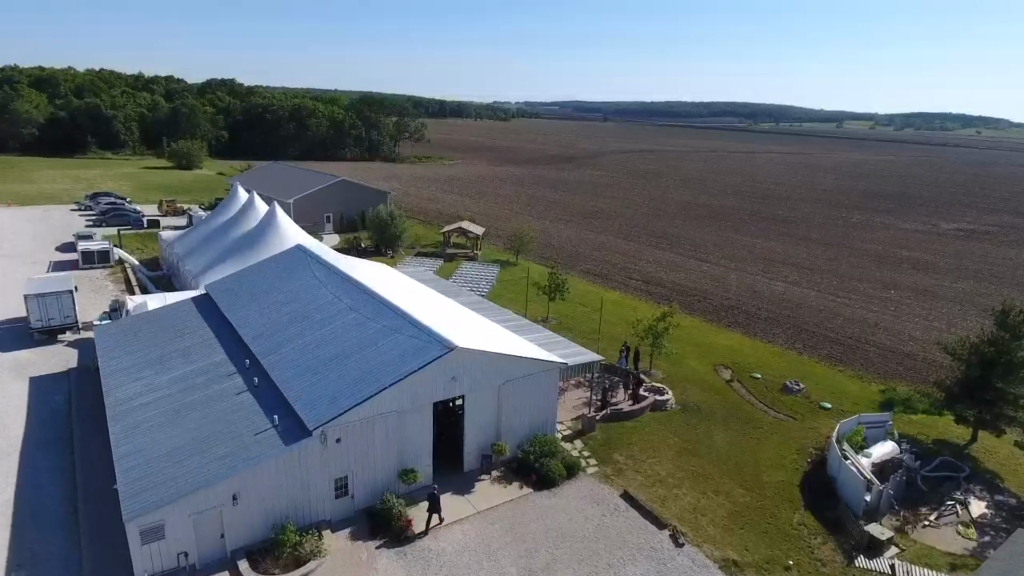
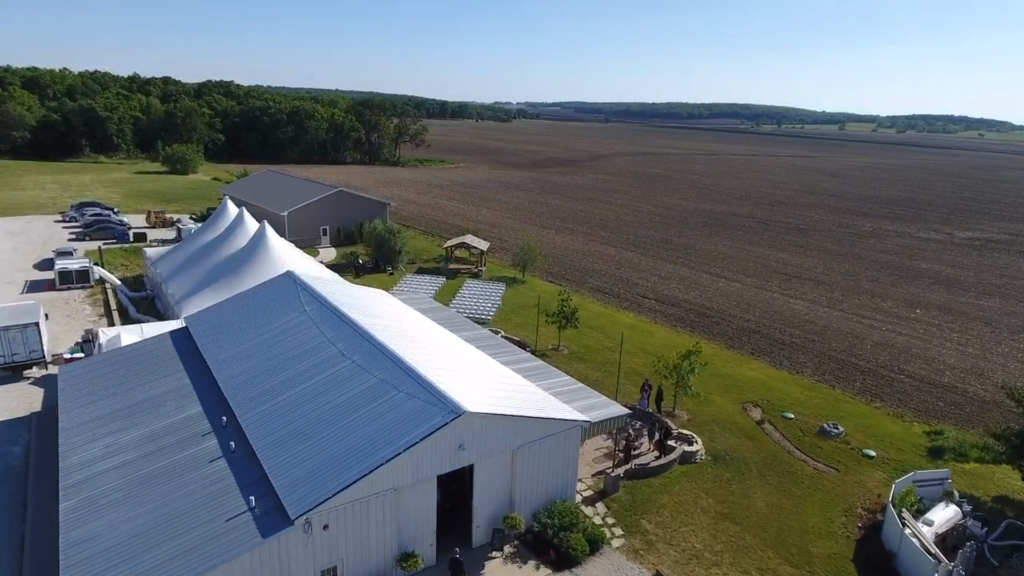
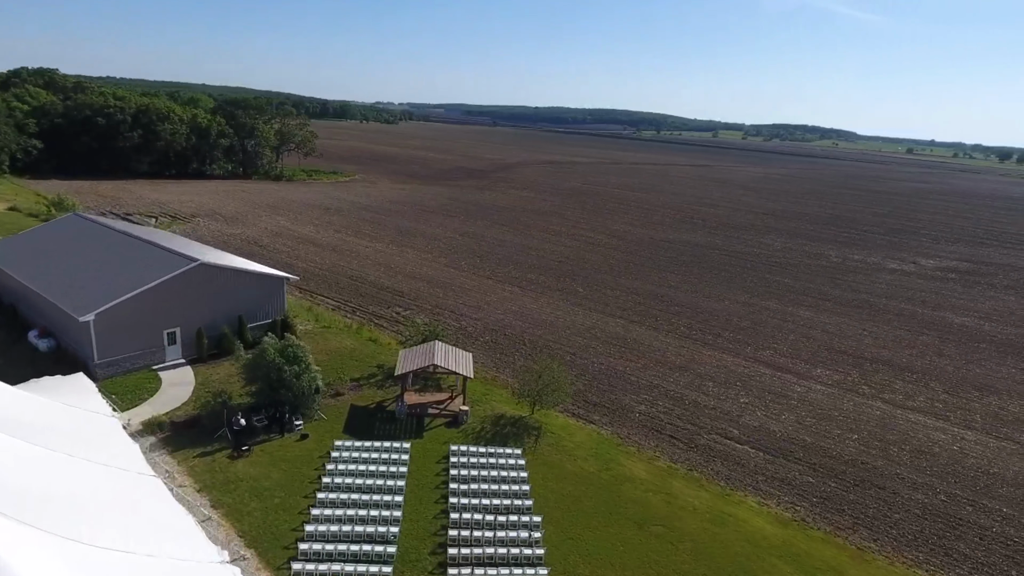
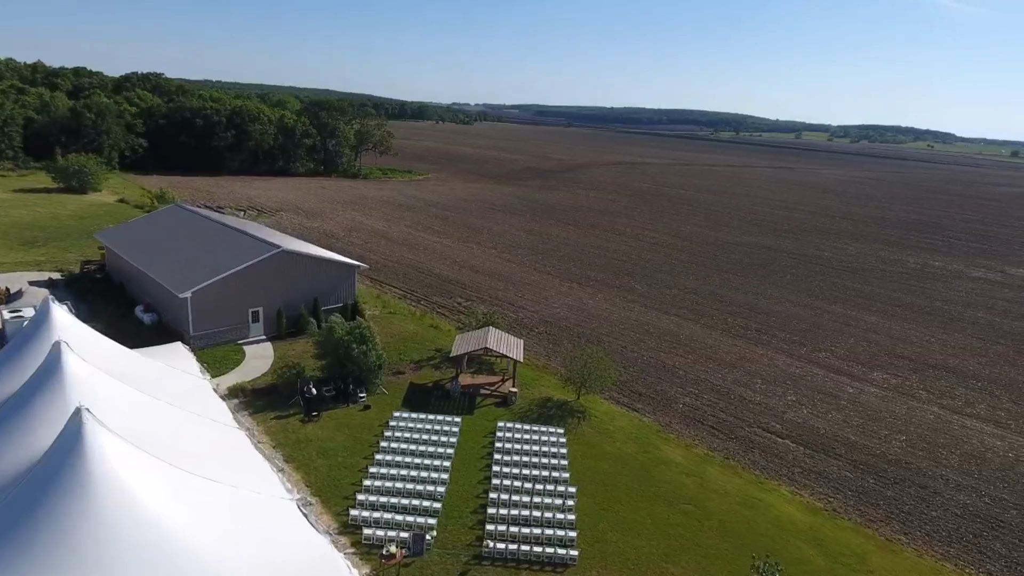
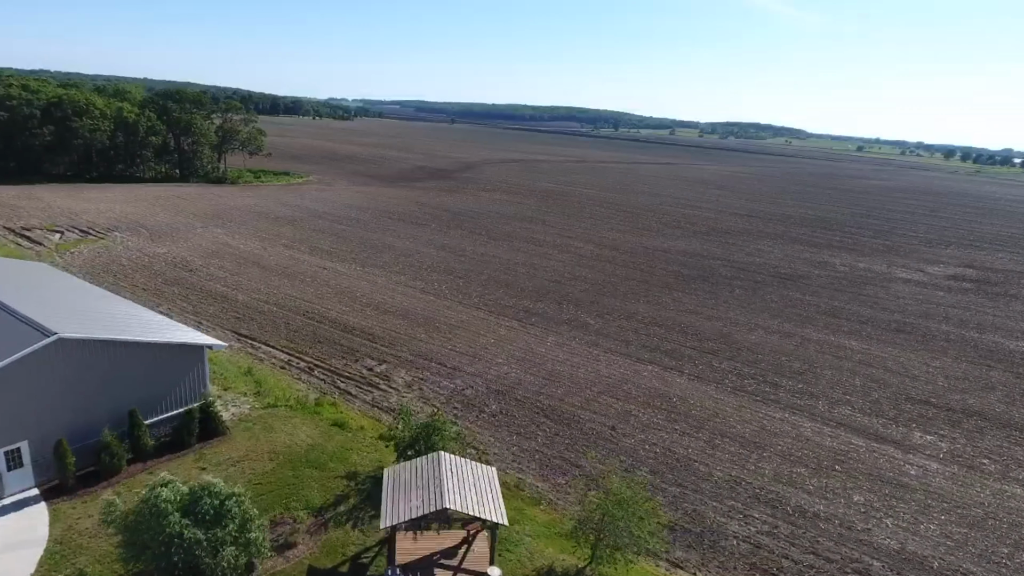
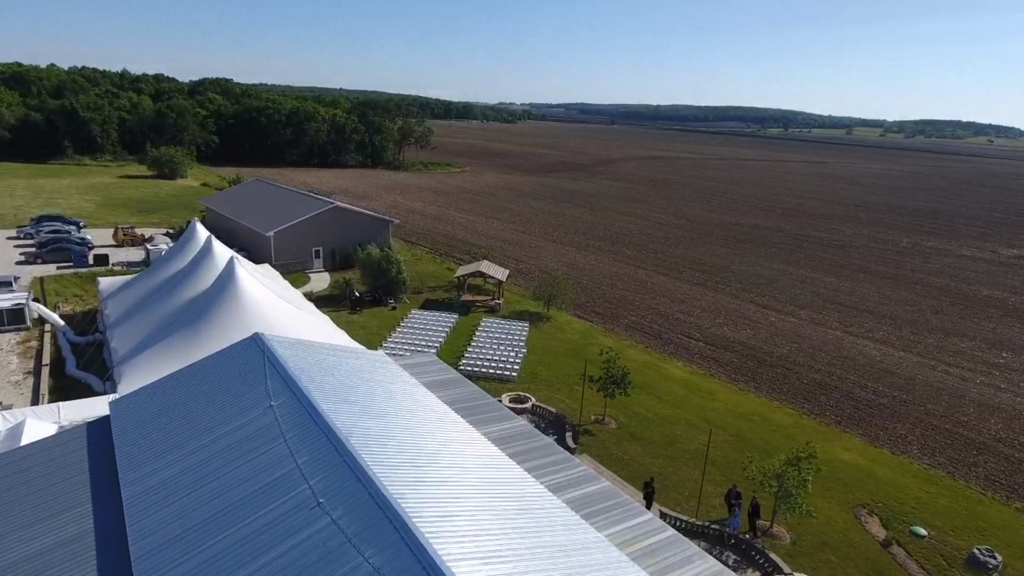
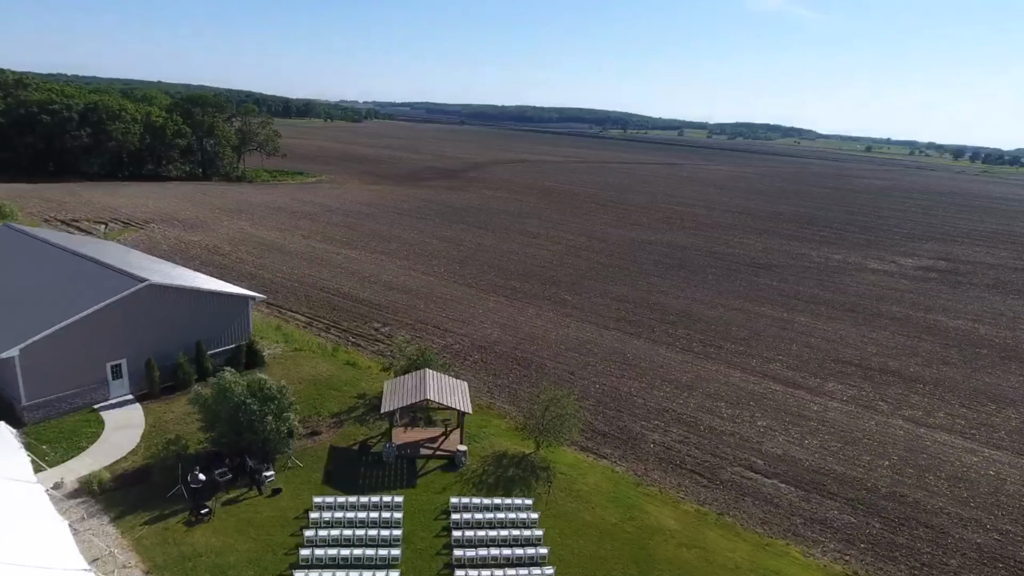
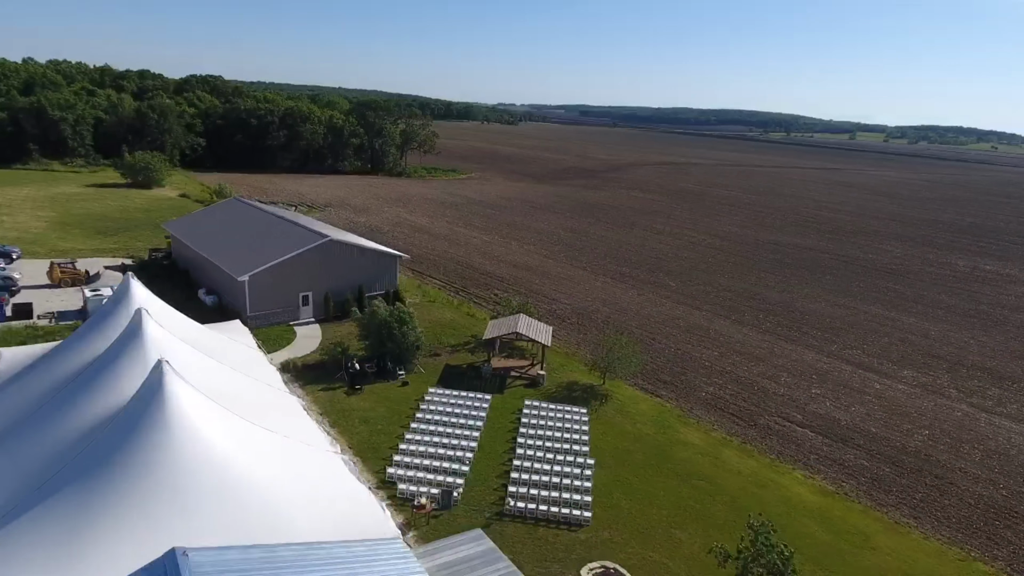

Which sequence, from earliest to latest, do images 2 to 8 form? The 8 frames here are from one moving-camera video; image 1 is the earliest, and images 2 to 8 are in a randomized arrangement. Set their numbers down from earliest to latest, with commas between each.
2, 6, 8, 4, 3, 7, 5
